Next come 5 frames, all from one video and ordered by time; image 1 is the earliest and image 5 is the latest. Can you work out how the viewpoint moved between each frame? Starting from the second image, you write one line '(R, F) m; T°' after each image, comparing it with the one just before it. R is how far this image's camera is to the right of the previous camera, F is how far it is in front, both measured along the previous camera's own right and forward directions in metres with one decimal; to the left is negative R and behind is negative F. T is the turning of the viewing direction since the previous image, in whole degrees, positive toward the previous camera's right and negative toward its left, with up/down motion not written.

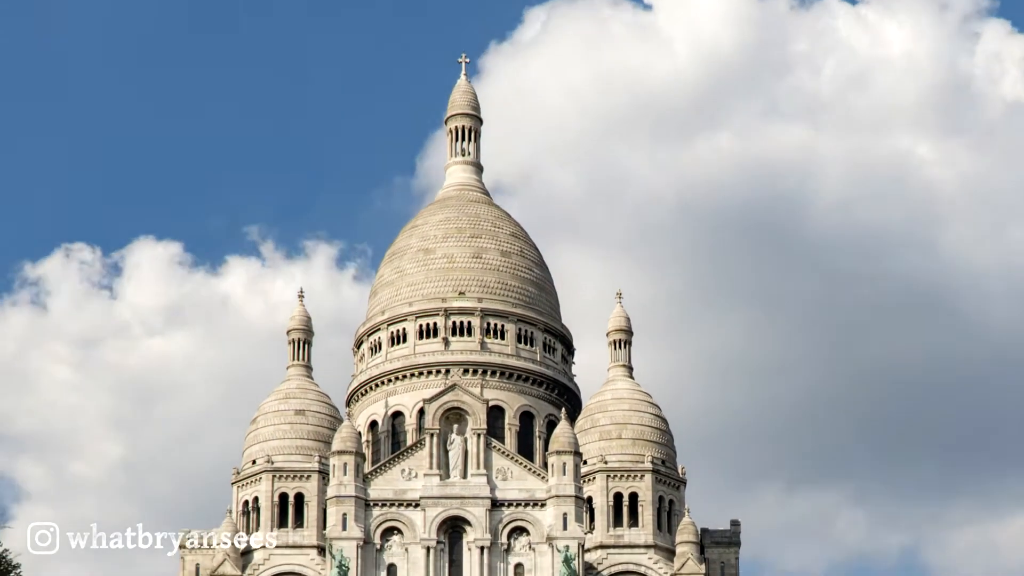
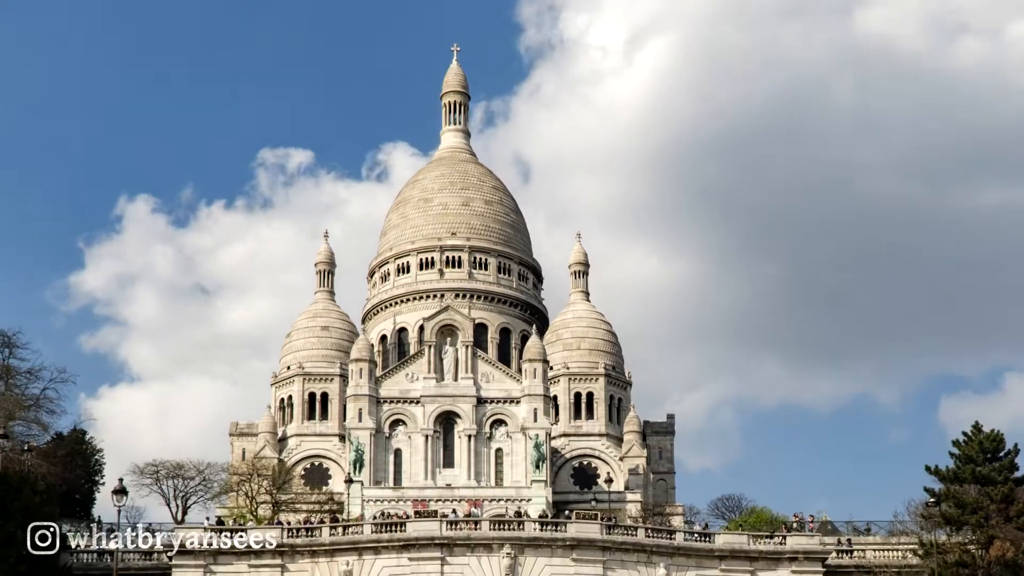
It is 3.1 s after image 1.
(+3.5, -22.1) m; -1°
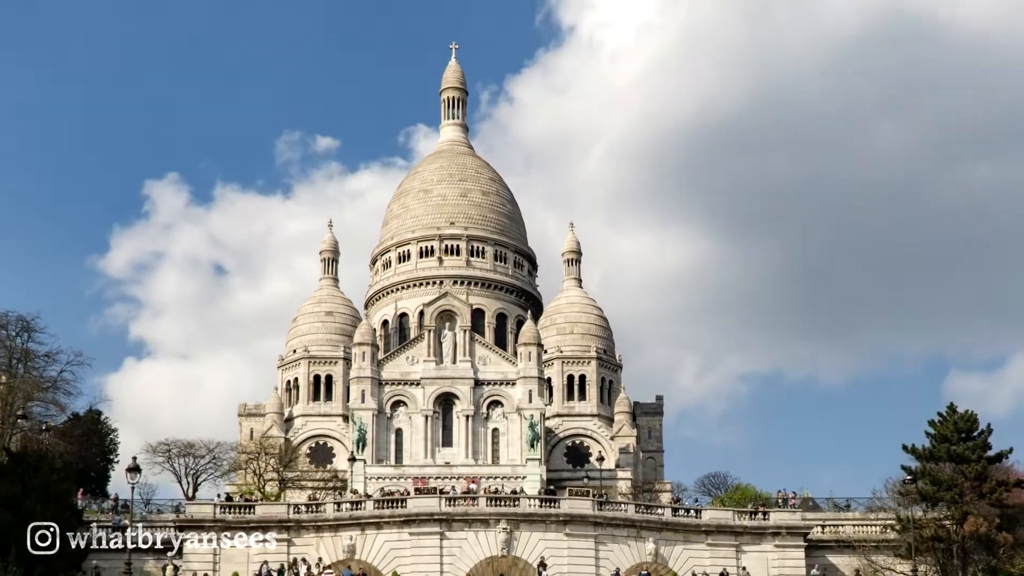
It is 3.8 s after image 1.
(+0.4, -5.2) m; 0°
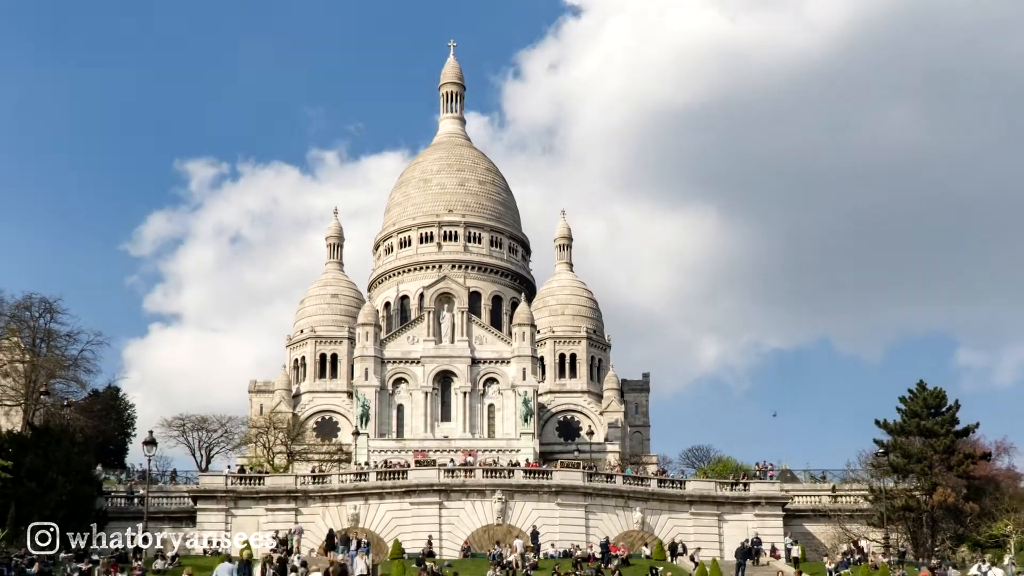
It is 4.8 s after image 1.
(+0.5, -6.9) m; 0°
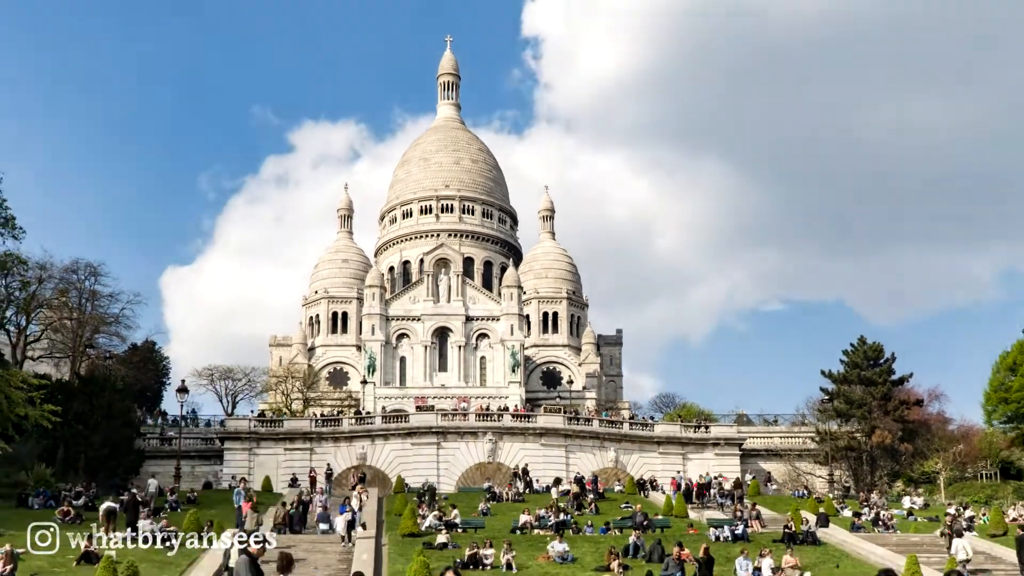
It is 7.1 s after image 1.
(+1.2, -16.3) m; 0°
